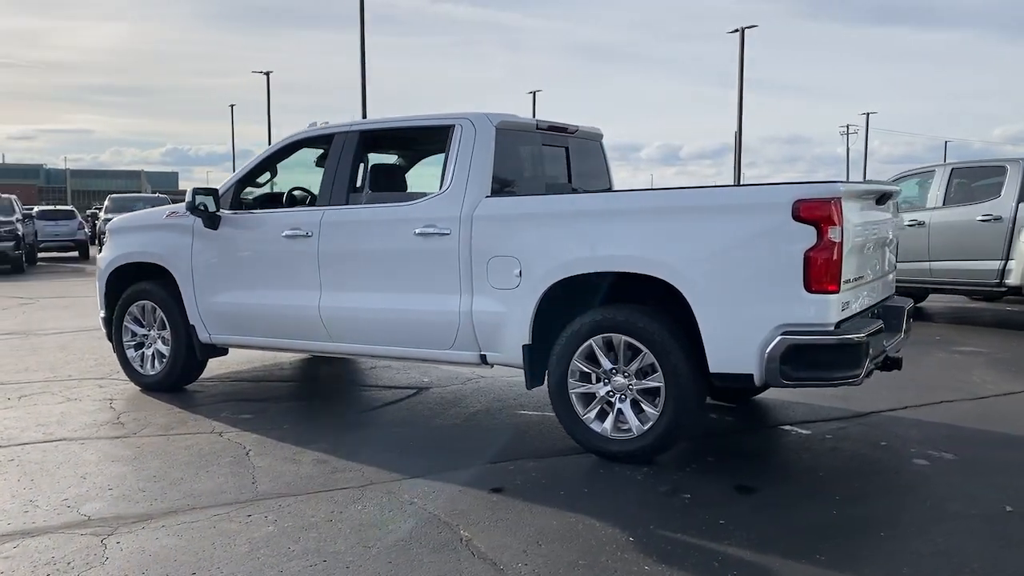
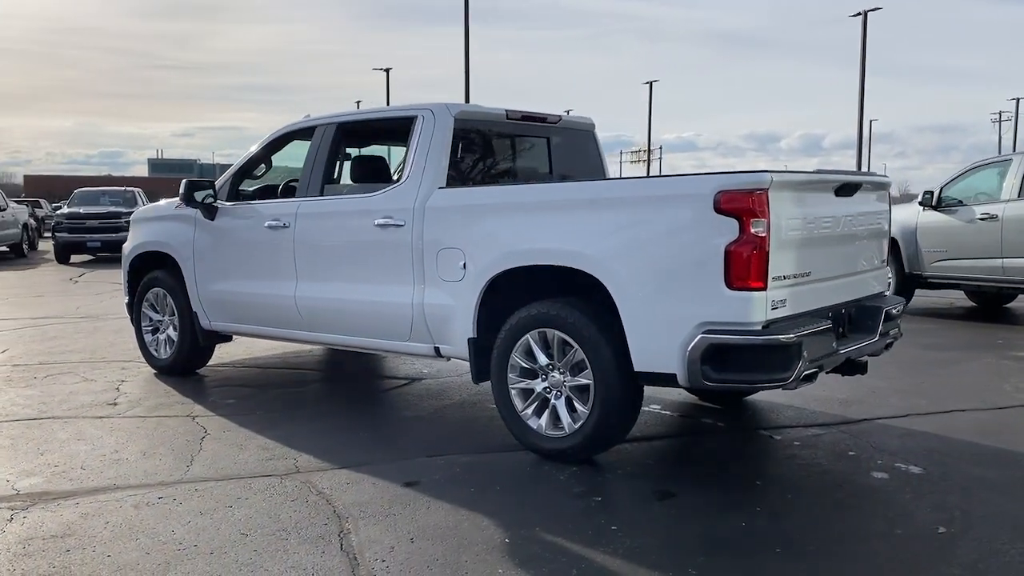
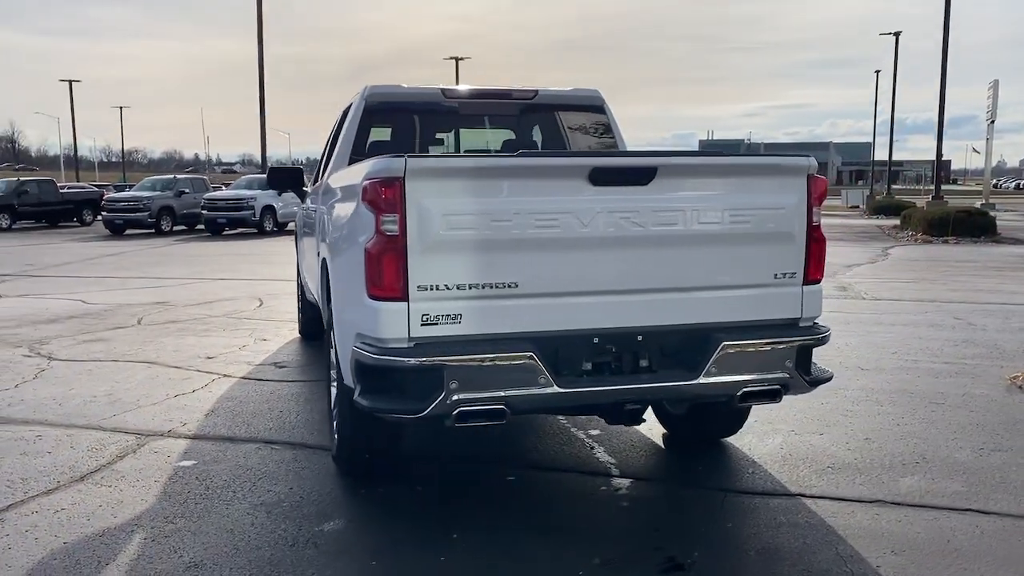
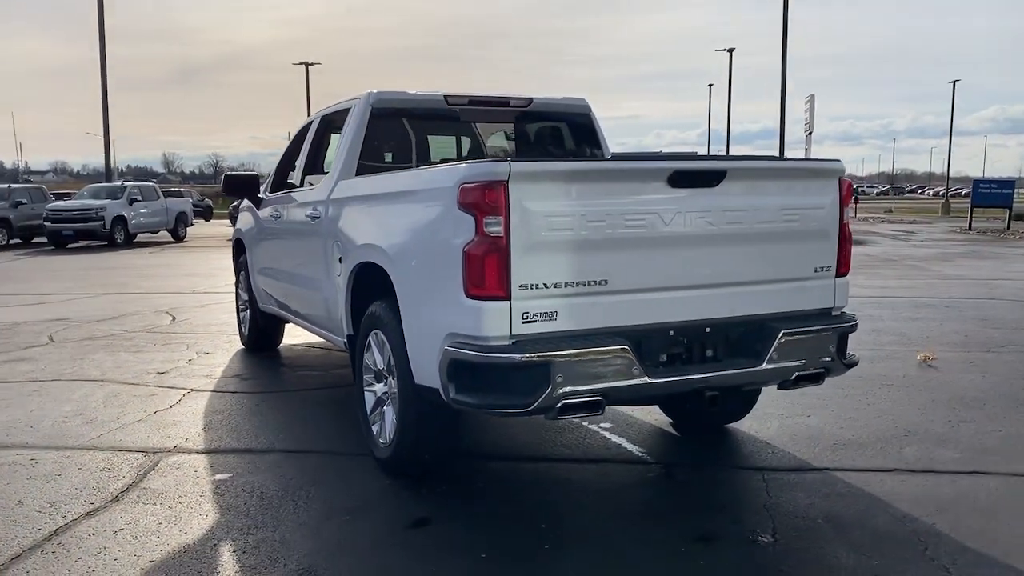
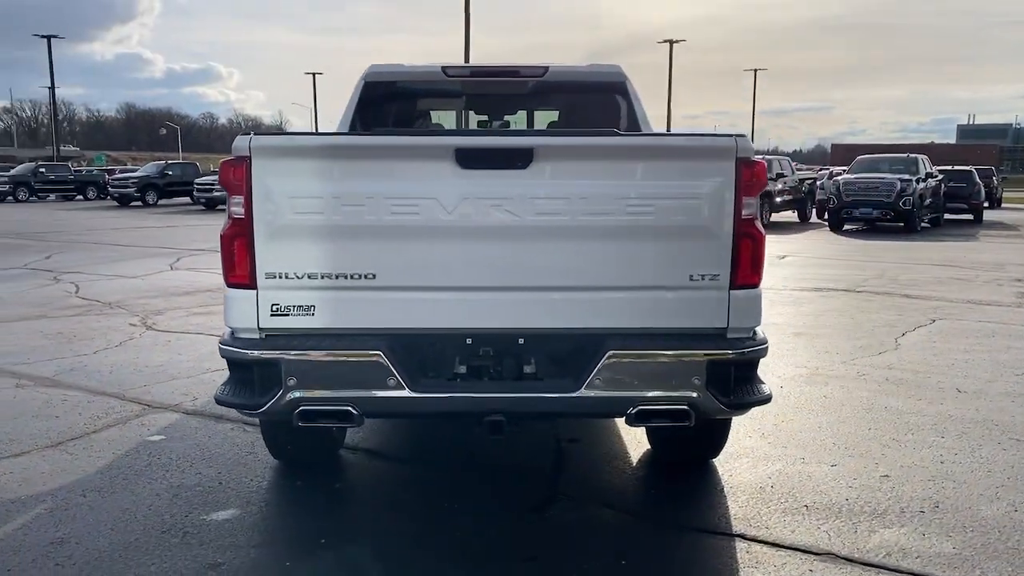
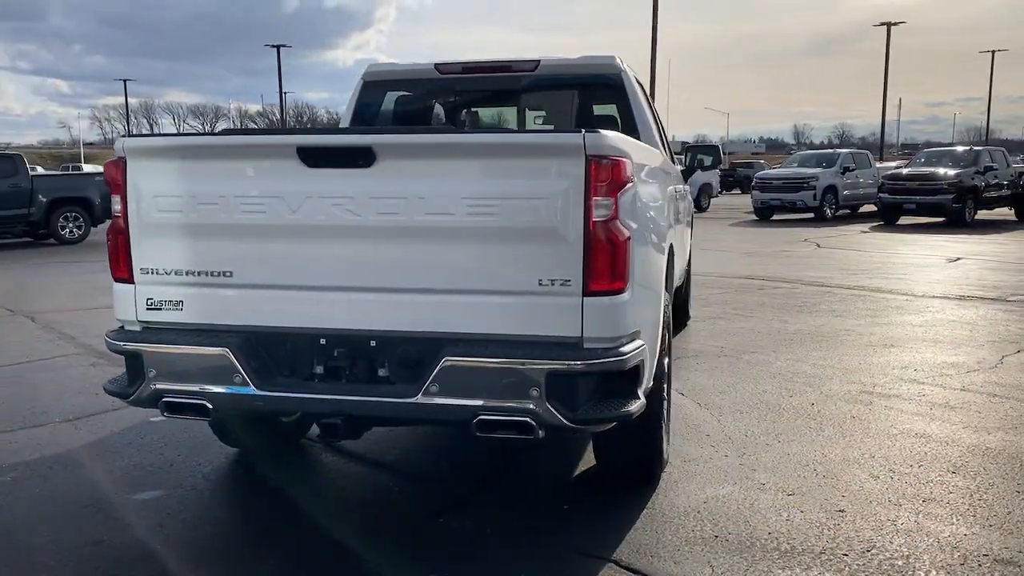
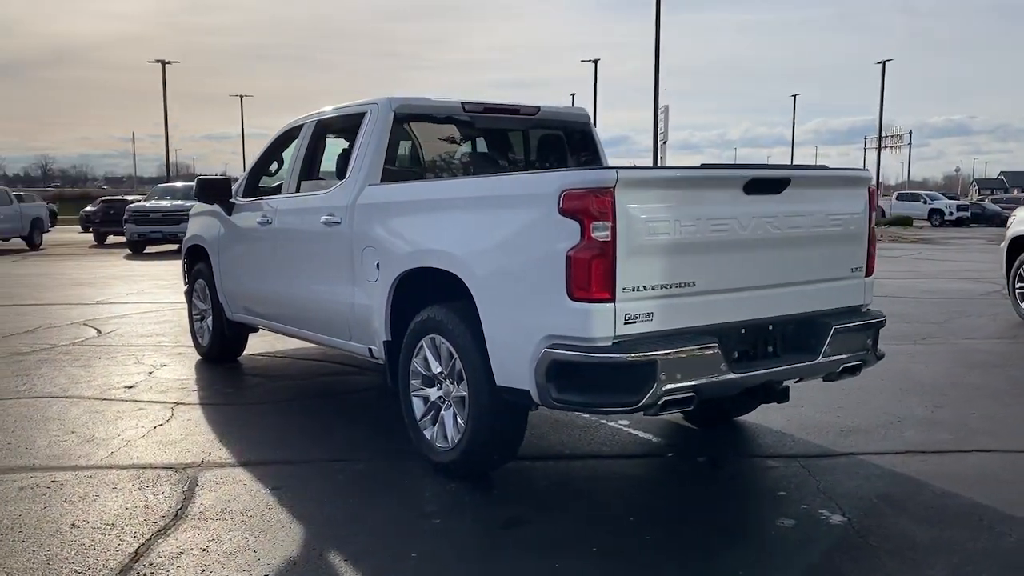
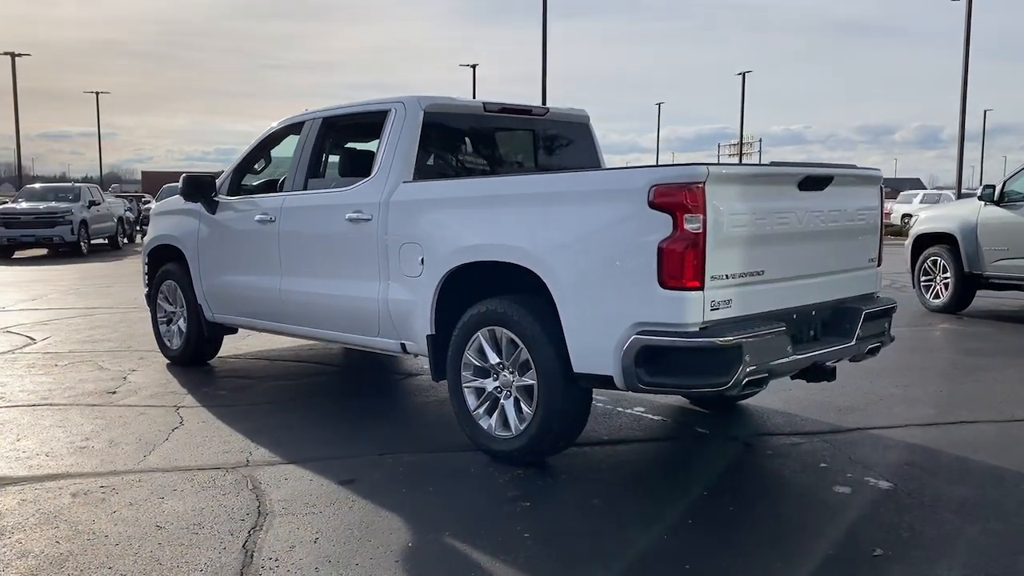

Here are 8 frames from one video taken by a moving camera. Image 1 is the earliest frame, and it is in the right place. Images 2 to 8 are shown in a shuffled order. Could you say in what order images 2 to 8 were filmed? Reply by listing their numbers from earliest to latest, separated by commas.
2, 8, 7, 4, 3, 5, 6
